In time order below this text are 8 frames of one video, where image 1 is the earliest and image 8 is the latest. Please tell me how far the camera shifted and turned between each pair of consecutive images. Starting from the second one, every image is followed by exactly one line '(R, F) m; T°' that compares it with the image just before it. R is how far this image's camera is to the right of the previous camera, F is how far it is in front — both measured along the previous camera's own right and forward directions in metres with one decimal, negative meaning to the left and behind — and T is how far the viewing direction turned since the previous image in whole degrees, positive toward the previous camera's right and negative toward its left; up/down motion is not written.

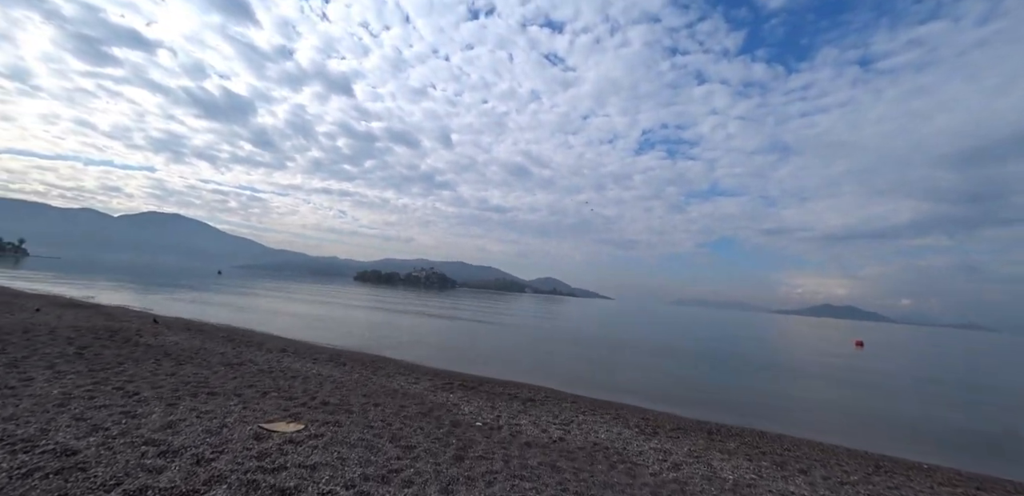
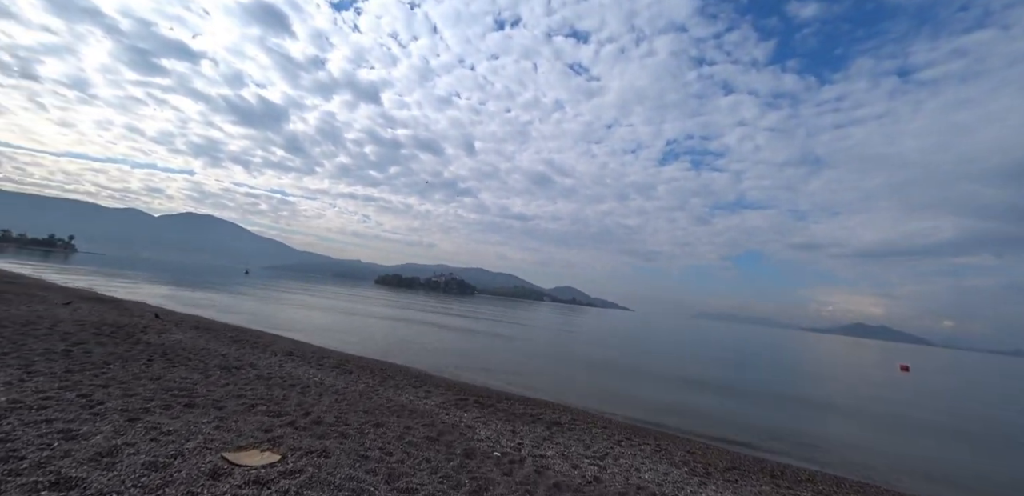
(-0.2, +1.6) m; -3°
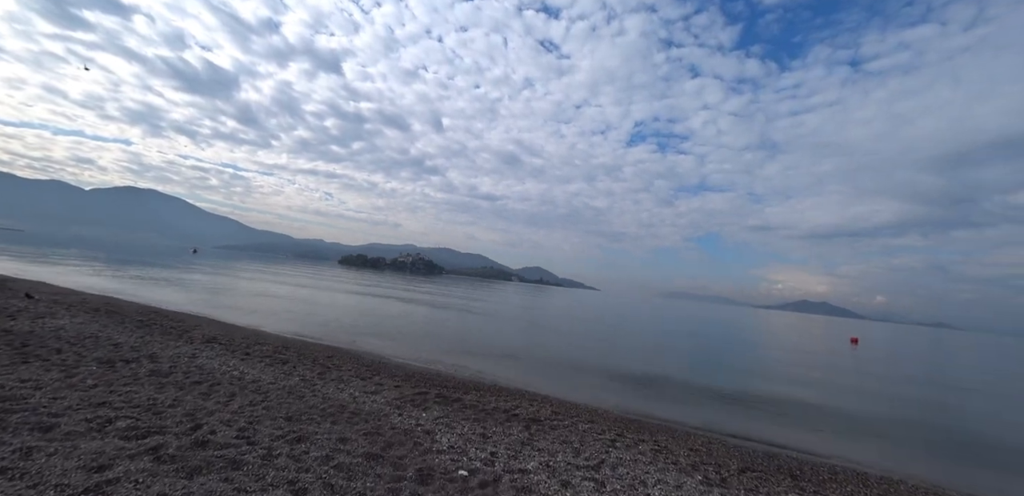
(0.0, +2.4) m; +5°
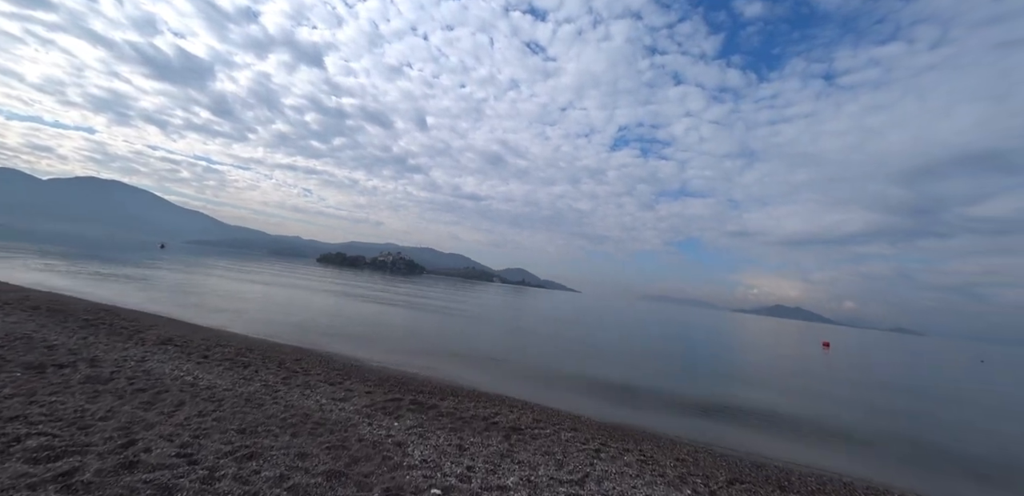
(0.0, +0.6) m; +3°
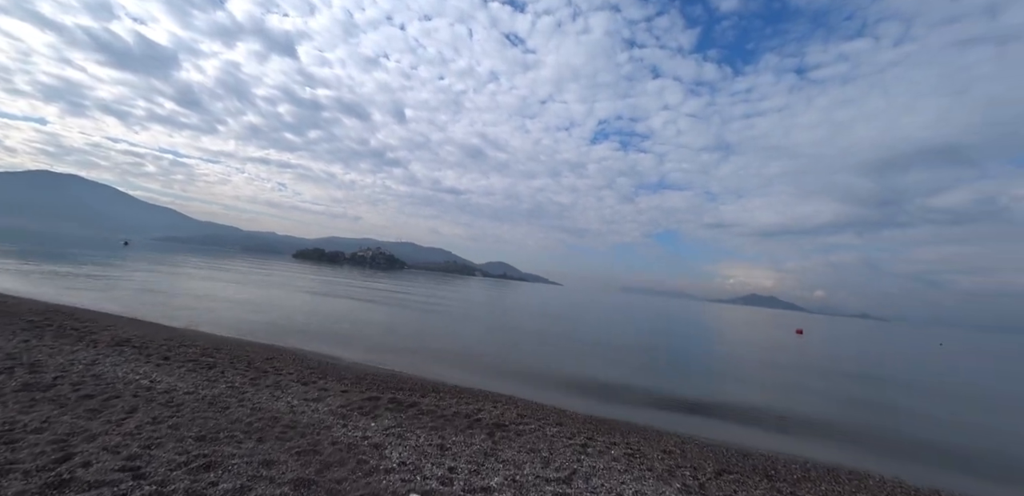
(0.0, +0.4) m; +3°
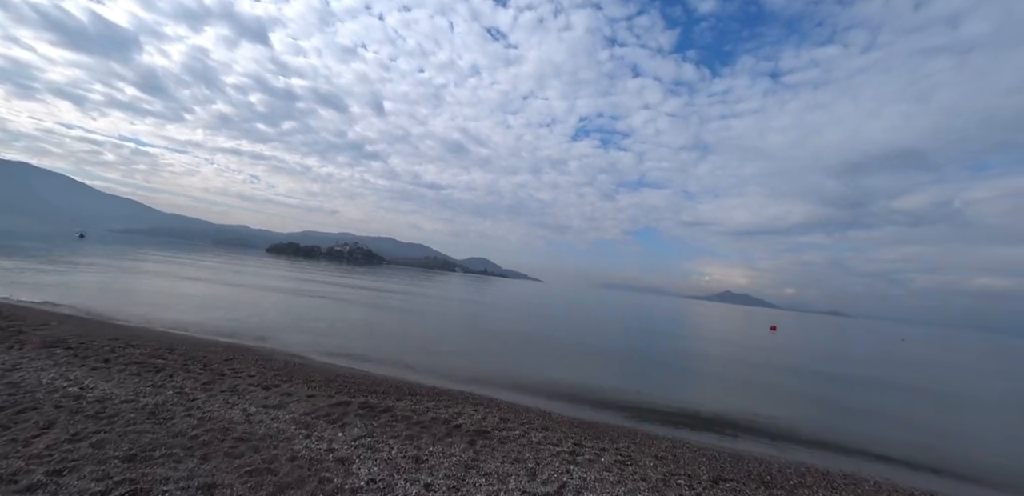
(-0.1, +0.7) m; +3°
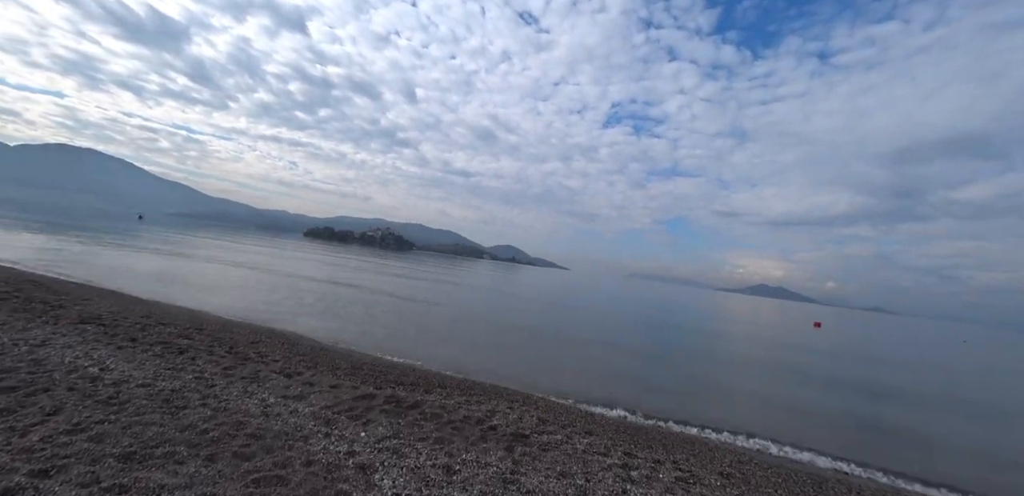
(-0.3, +0.7) m; -4°
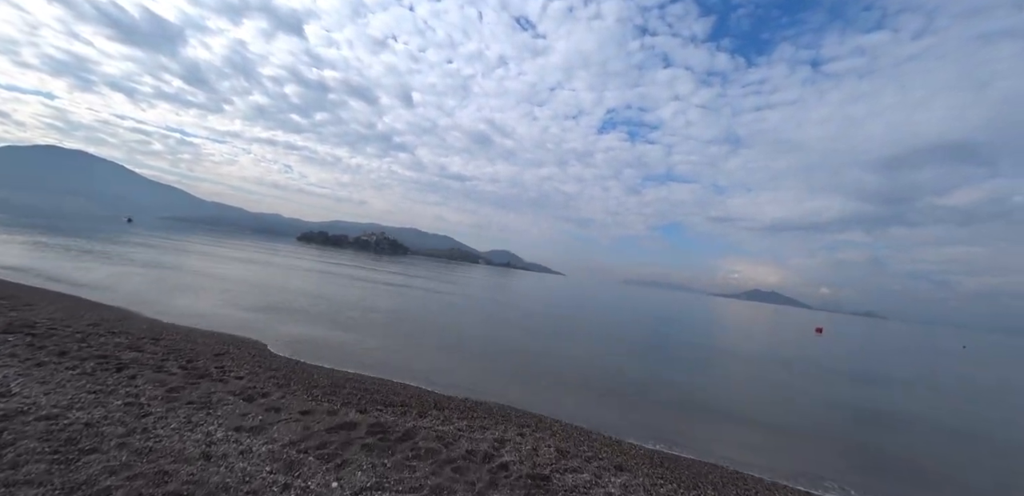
(-0.4, +1.1) m; +1°
